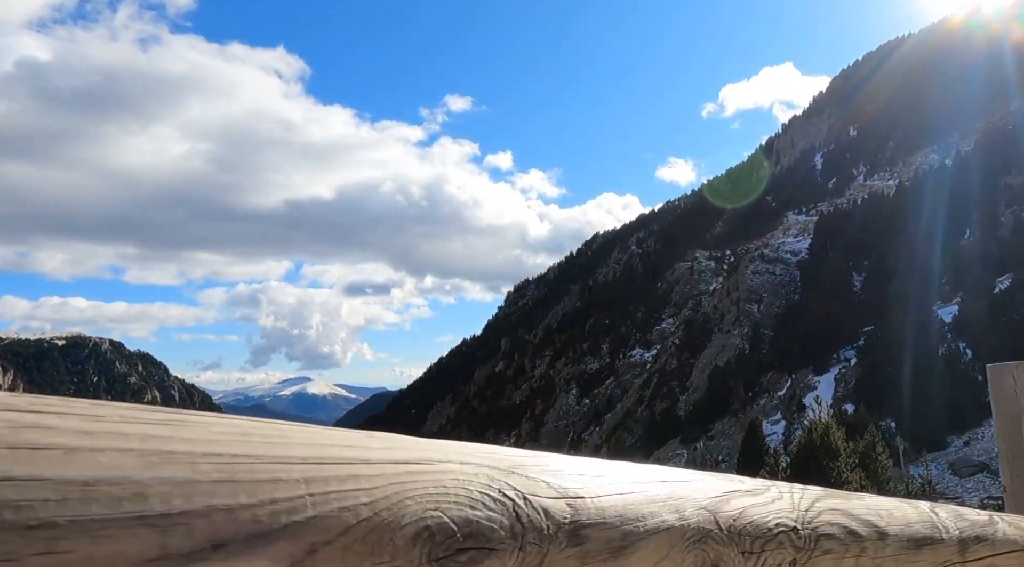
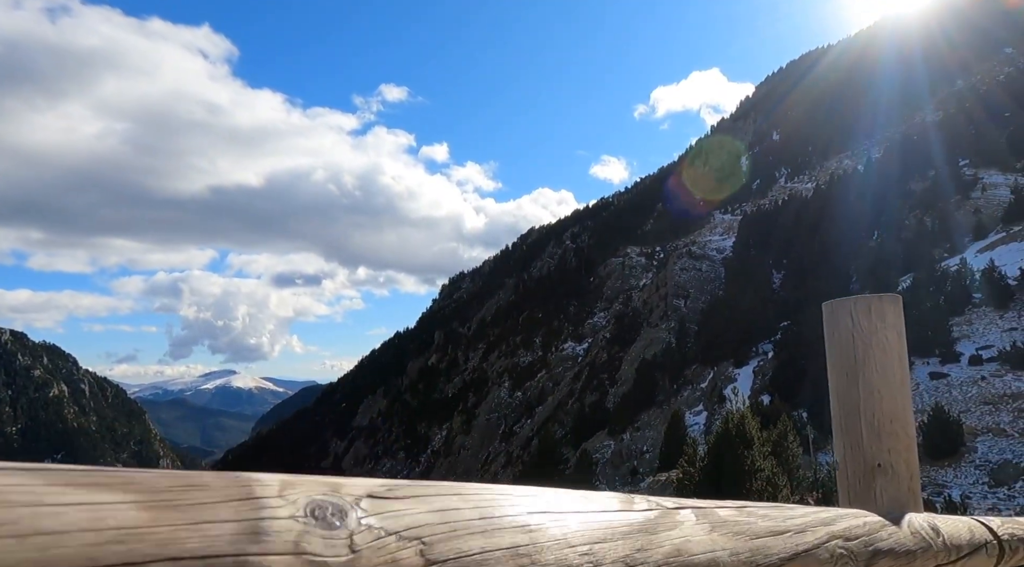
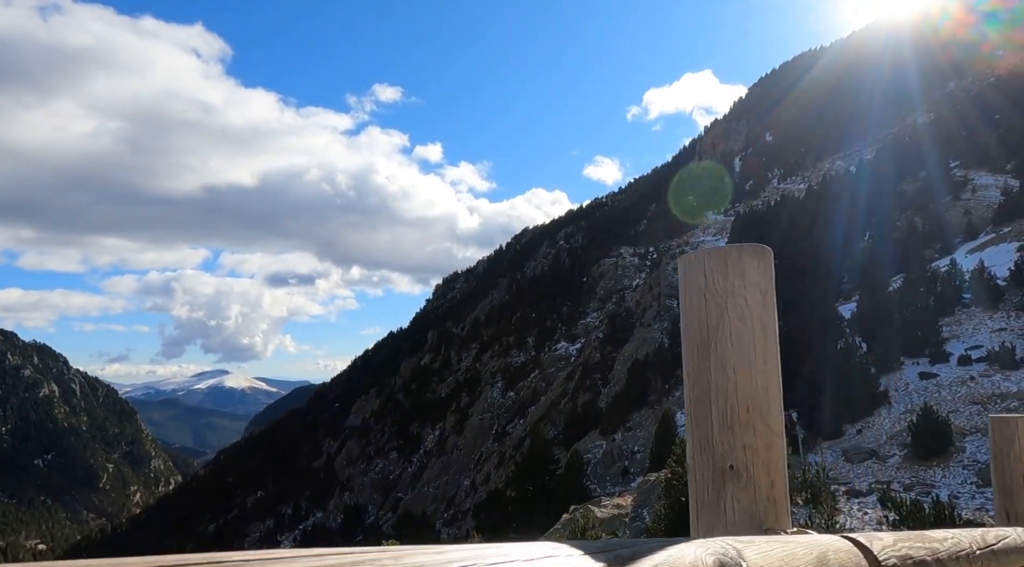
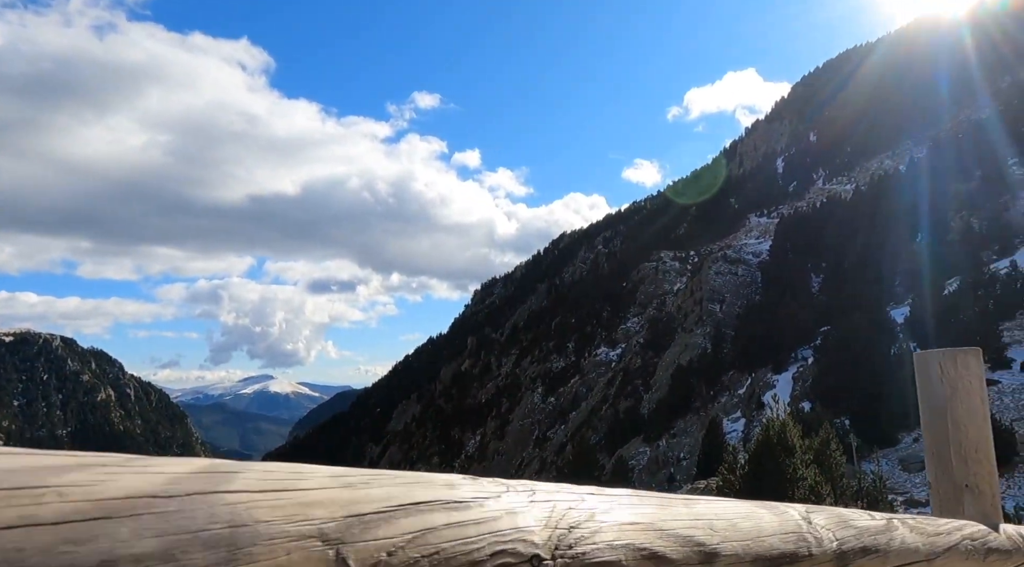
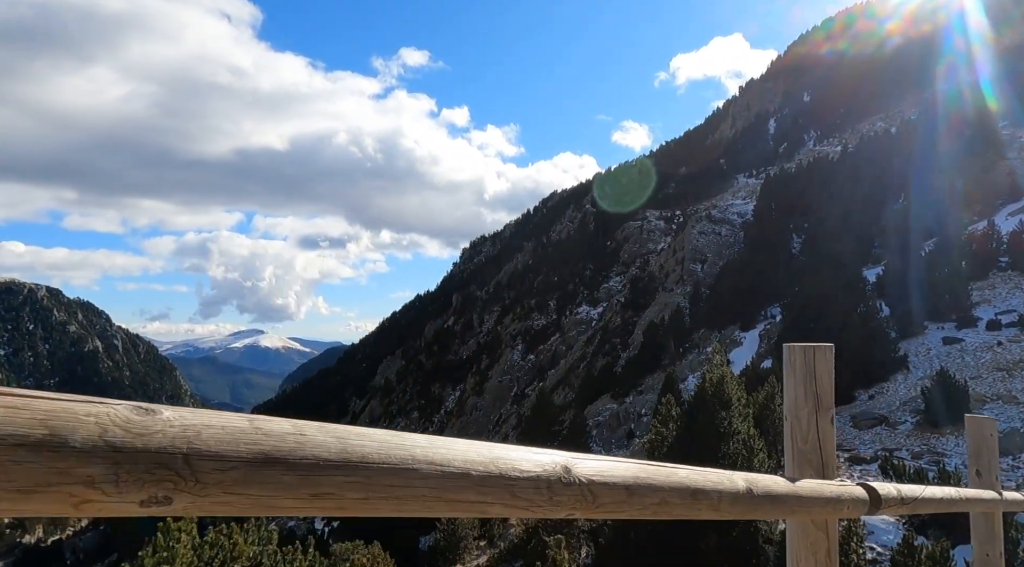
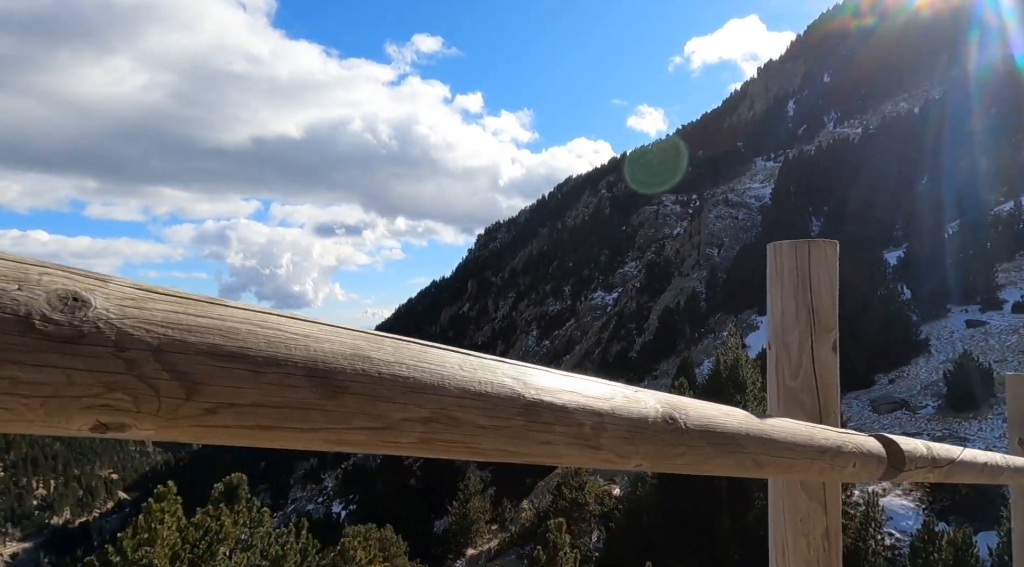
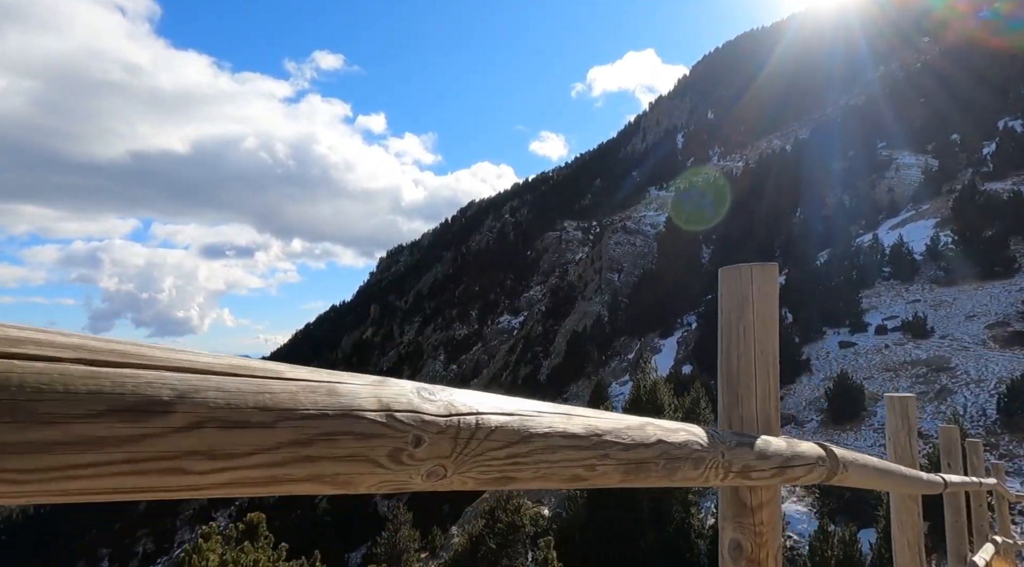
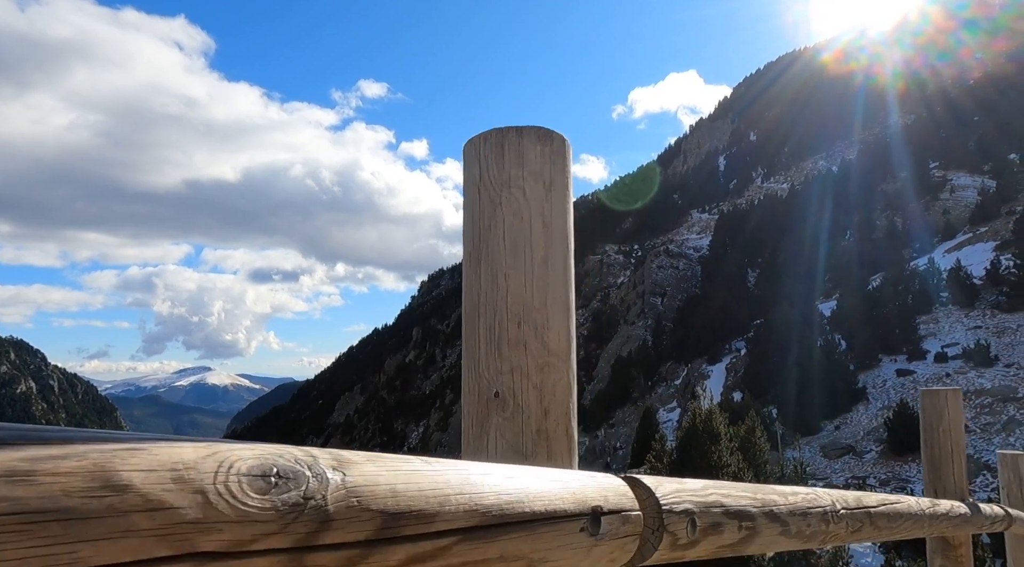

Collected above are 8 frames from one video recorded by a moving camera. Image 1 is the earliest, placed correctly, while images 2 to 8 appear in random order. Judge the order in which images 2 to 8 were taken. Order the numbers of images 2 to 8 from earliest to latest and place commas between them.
4, 2, 3, 8, 7, 5, 6
